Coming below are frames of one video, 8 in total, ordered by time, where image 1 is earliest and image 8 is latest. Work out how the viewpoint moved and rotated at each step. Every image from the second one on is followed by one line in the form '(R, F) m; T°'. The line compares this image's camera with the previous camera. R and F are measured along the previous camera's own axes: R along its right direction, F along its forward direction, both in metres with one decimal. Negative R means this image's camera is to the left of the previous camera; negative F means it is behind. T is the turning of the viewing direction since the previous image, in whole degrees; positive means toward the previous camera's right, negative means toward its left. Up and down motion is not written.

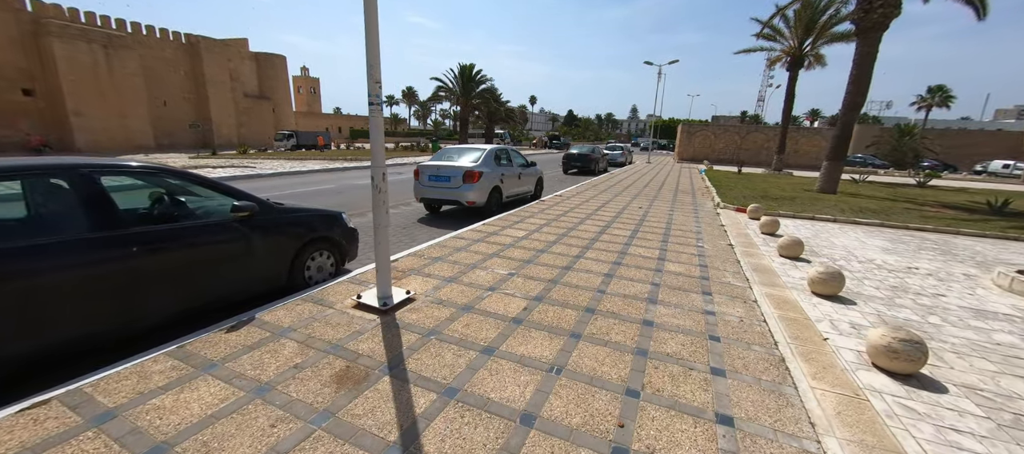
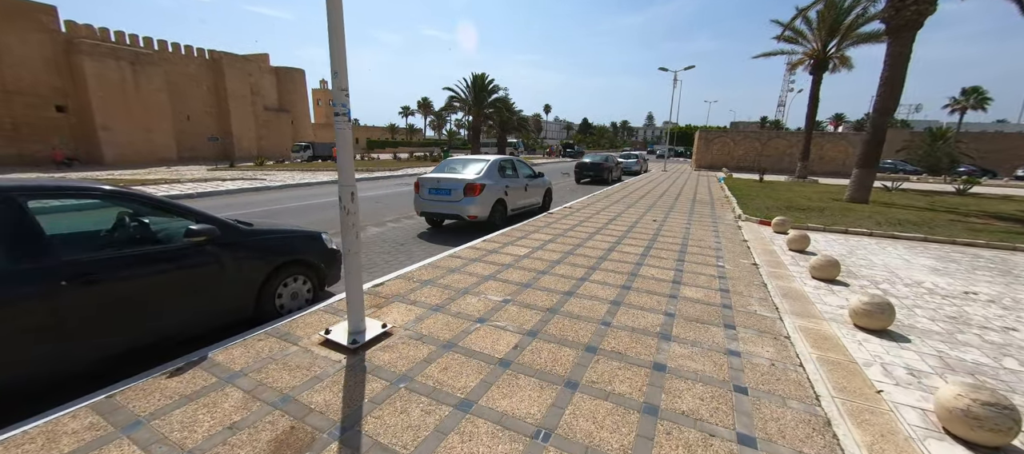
(+0.2, +0.5) m; -2°
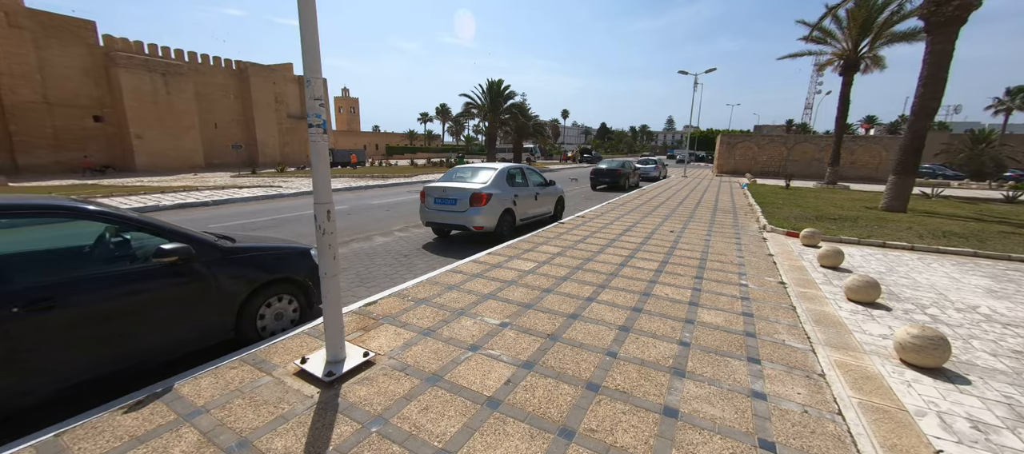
(+0.2, +0.3) m; -3°
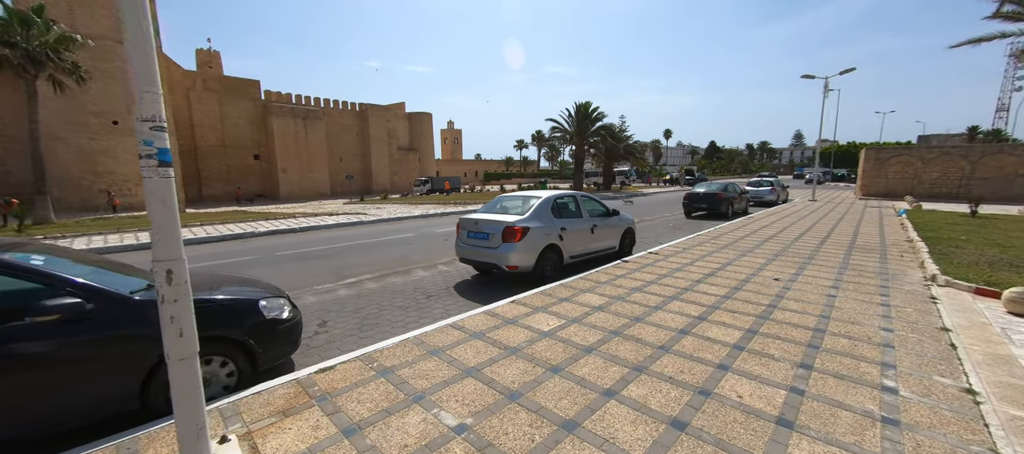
(+0.9, +1.2) m; -15°
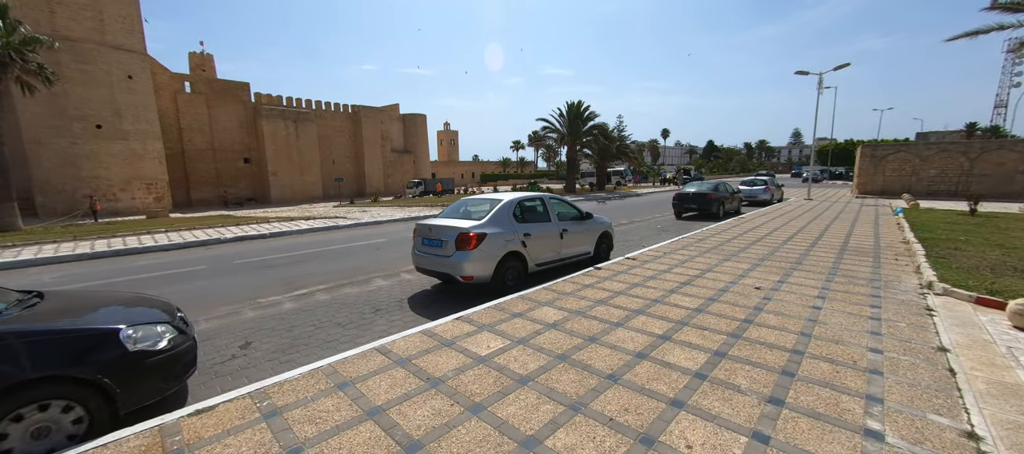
(+0.6, +0.5) m; 0°
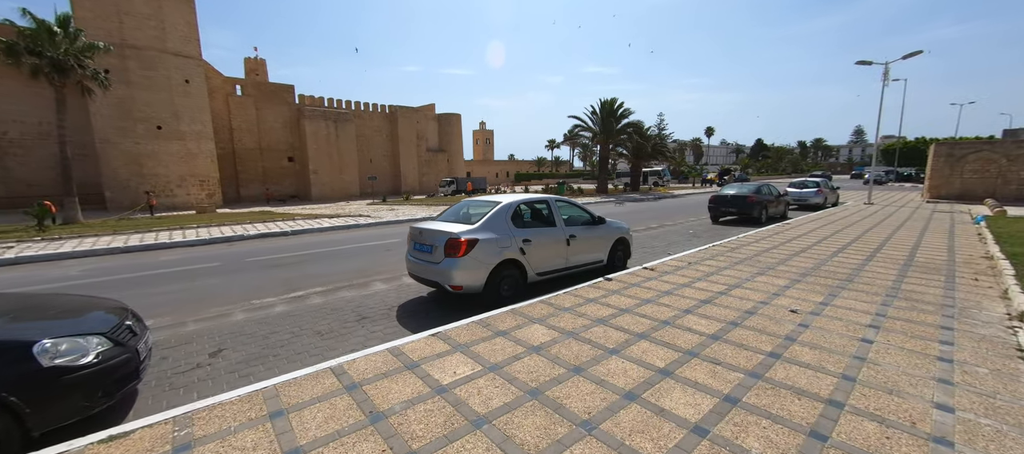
(+0.5, +0.5) m; -5°
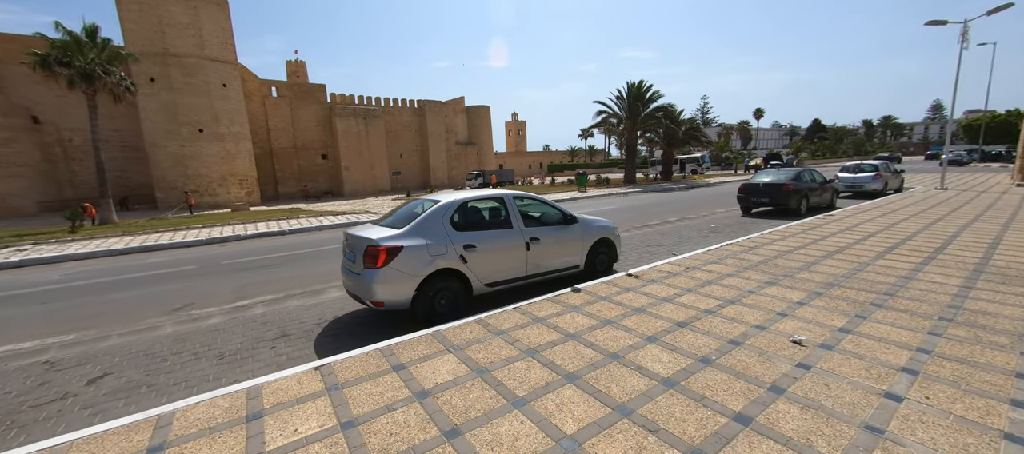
(+1.1, +0.9) m; -6°
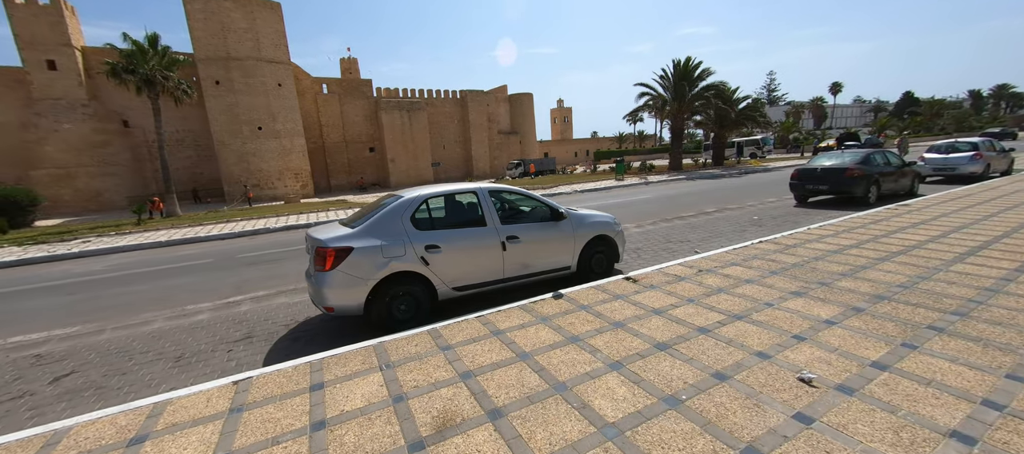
(+0.8, +0.6) m; -7°
